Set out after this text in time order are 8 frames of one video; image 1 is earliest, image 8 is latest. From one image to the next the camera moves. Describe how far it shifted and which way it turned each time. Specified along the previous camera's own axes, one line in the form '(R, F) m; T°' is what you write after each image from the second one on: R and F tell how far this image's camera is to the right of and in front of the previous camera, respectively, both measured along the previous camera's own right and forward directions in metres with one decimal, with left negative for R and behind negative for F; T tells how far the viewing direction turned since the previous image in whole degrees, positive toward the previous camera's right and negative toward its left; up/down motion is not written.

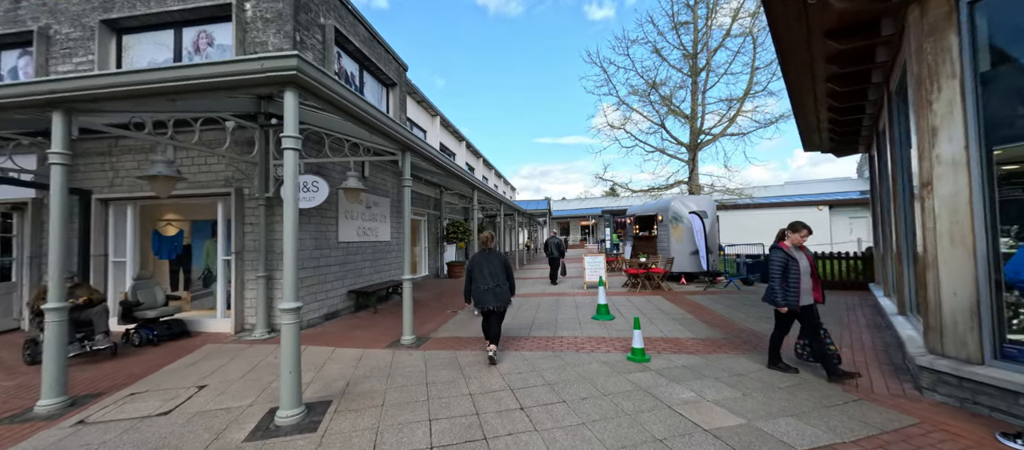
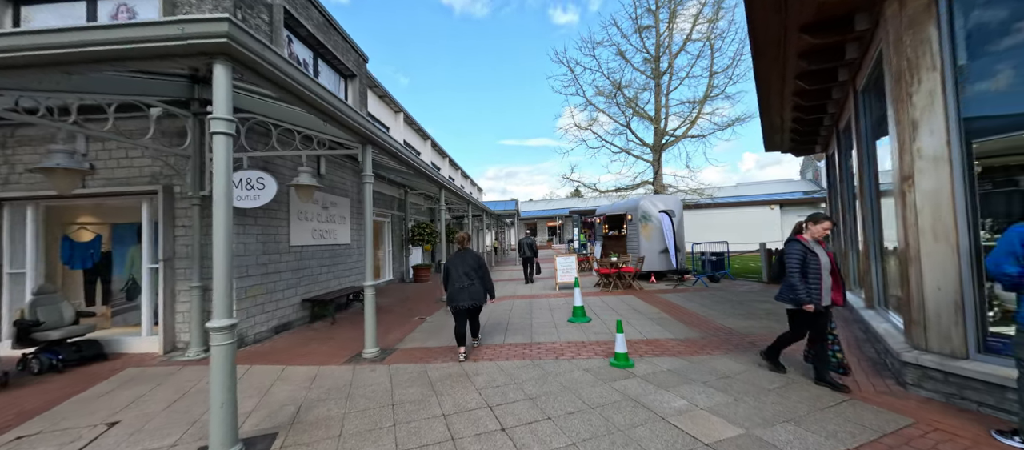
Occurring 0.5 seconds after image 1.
(-0.1, +0.4) m; +5°
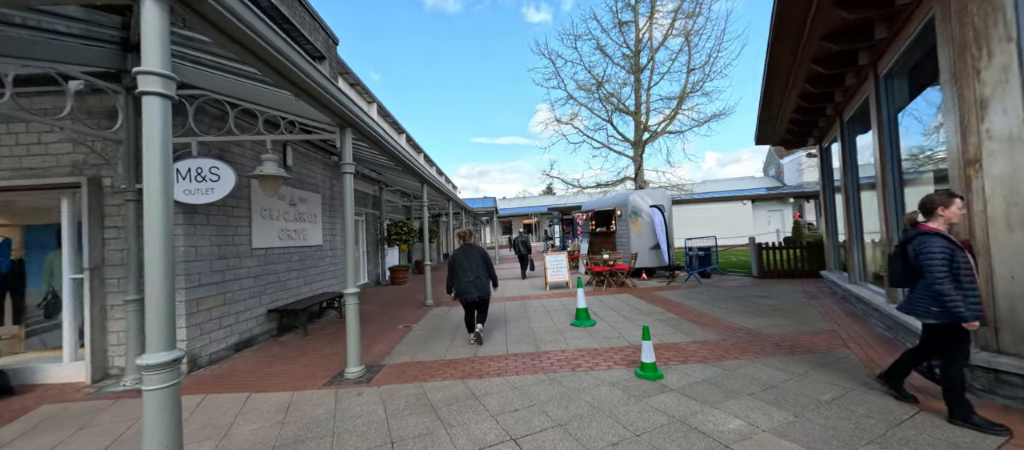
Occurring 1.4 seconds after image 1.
(-0.4, +0.6) m; +5°
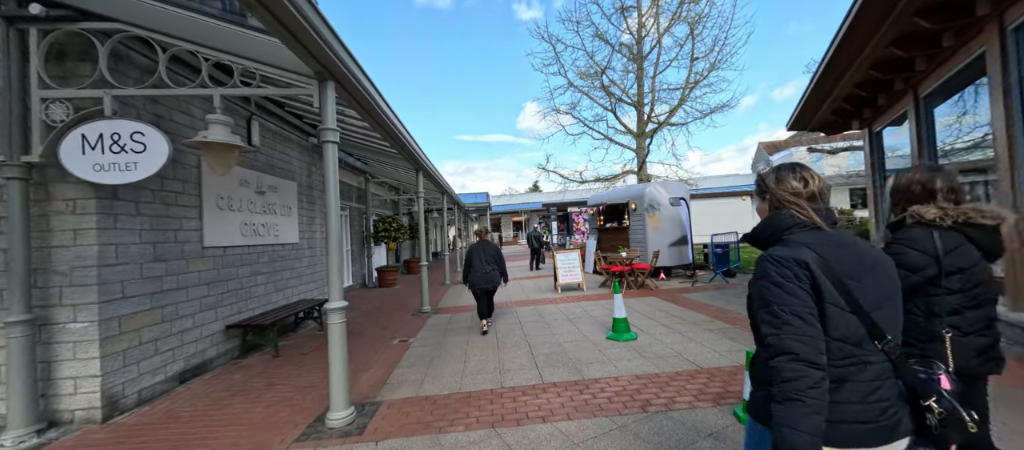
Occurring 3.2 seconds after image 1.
(-0.5, +1.1) m; +3°
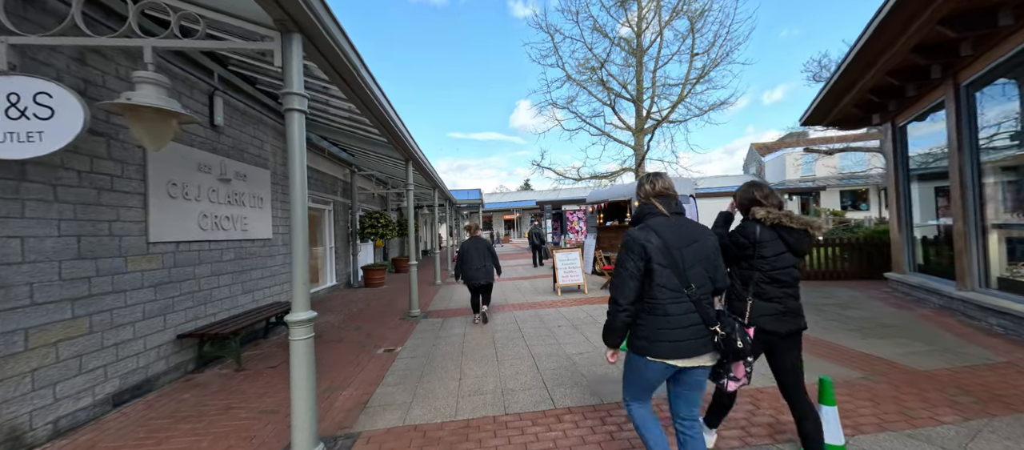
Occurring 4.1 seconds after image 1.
(-0.2, +0.6) m; +2°
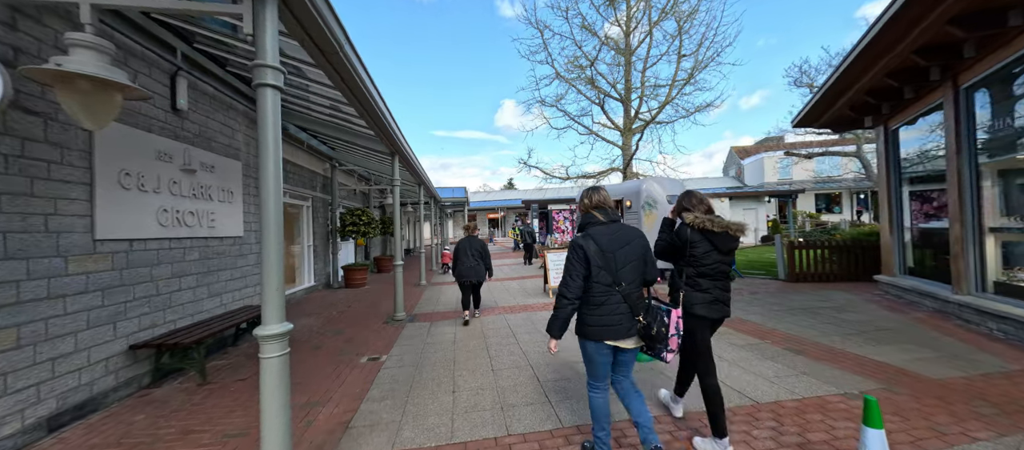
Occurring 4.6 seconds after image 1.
(-0.2, +0.3) m; +3°
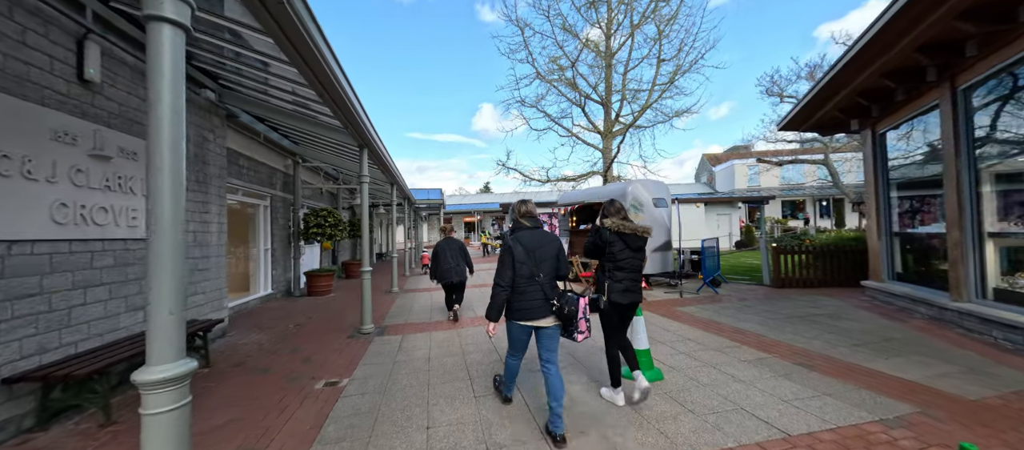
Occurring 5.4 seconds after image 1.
(-0.1, +0.5) m; +4°
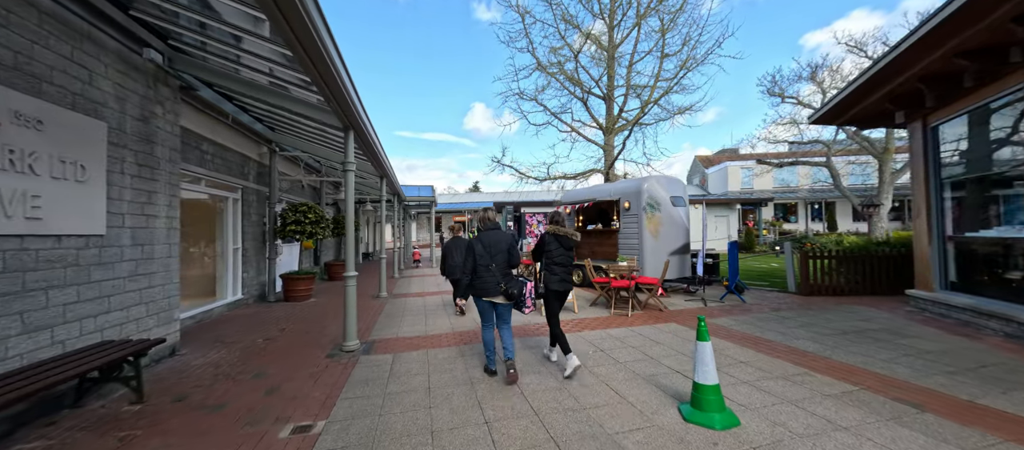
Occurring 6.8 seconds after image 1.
(-0.3, +0.8) m; +2°
